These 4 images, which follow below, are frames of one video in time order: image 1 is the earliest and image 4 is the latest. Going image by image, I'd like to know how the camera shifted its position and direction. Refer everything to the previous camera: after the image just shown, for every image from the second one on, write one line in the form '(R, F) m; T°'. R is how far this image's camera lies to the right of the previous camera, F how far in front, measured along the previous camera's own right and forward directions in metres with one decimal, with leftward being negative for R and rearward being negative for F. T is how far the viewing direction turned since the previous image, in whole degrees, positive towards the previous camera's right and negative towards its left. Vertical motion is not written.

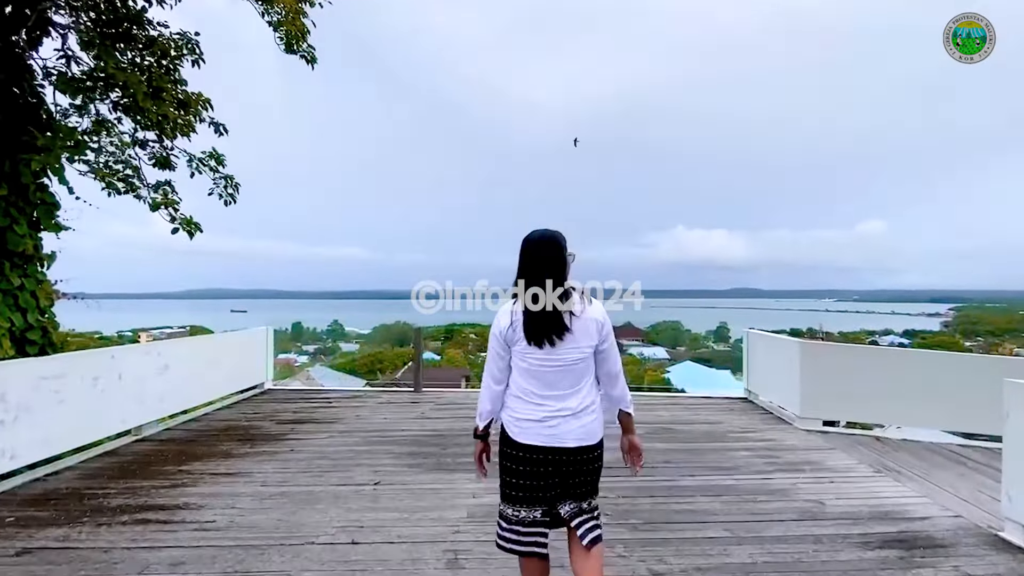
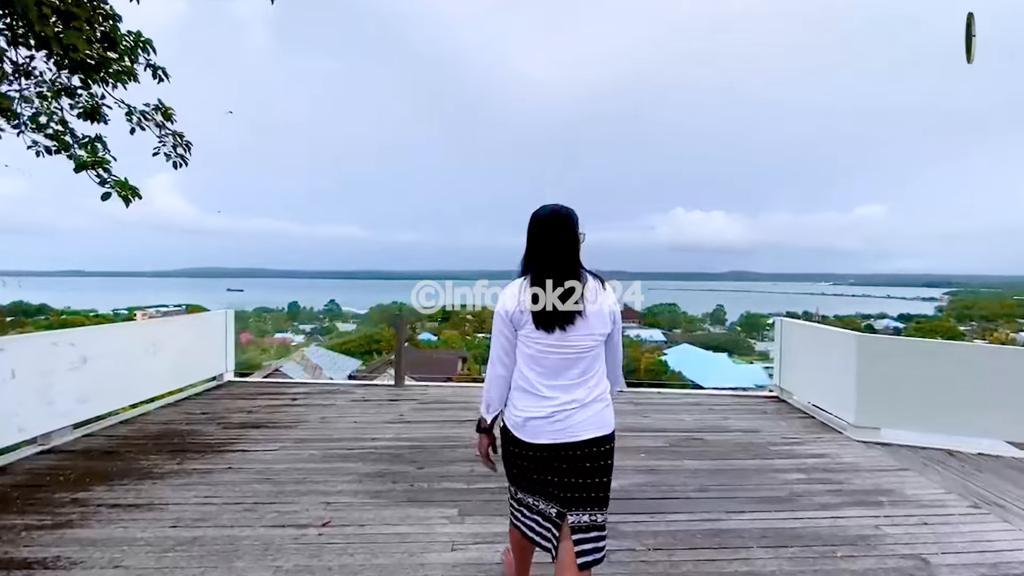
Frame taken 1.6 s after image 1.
(0.0, +0.8) m; 0°
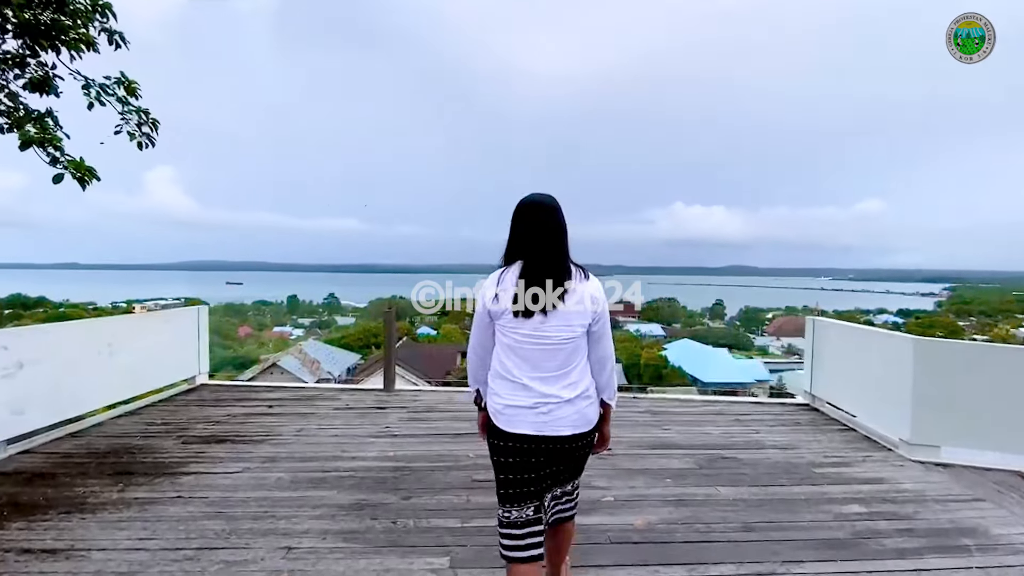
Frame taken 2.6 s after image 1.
(0.0, +0.5) m; 0°
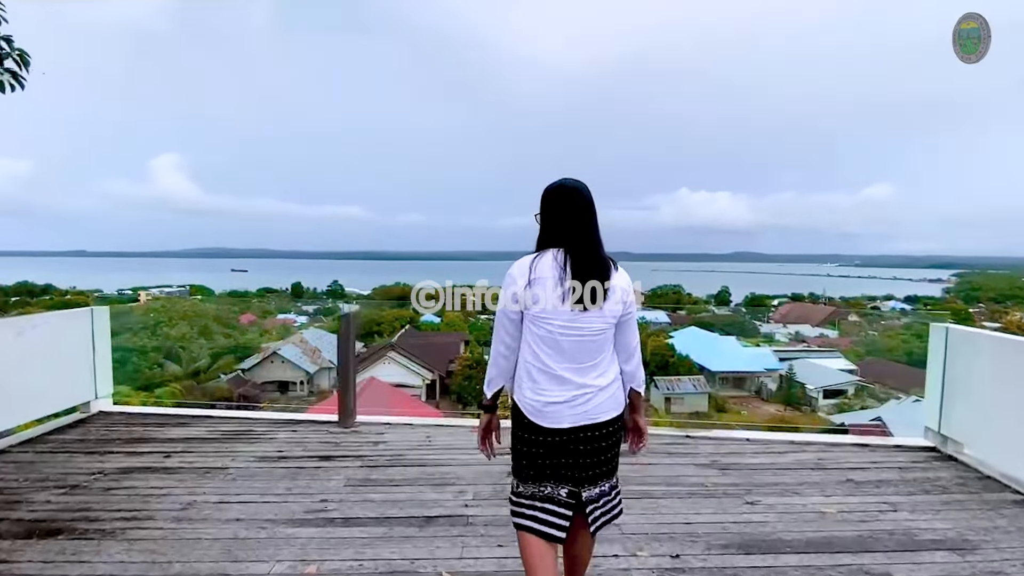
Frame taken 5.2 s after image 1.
(0.0, +1.2) m; 0°
